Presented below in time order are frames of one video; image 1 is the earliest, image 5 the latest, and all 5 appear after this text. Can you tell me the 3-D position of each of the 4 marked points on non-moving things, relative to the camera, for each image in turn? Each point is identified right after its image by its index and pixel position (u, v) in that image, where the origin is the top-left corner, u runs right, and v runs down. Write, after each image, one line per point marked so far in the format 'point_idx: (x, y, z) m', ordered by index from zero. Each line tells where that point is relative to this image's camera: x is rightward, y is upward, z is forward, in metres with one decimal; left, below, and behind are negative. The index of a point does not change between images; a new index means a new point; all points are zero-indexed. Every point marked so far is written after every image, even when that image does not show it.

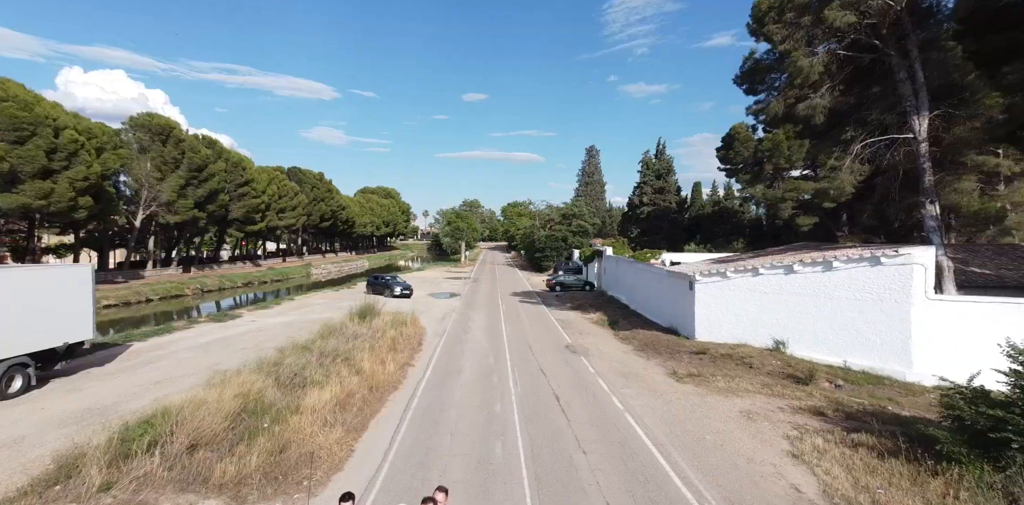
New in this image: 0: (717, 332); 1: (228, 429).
0: (+7.2, -2.7, +16.6) m
1: (-5.2, -3.2, +8.8) m
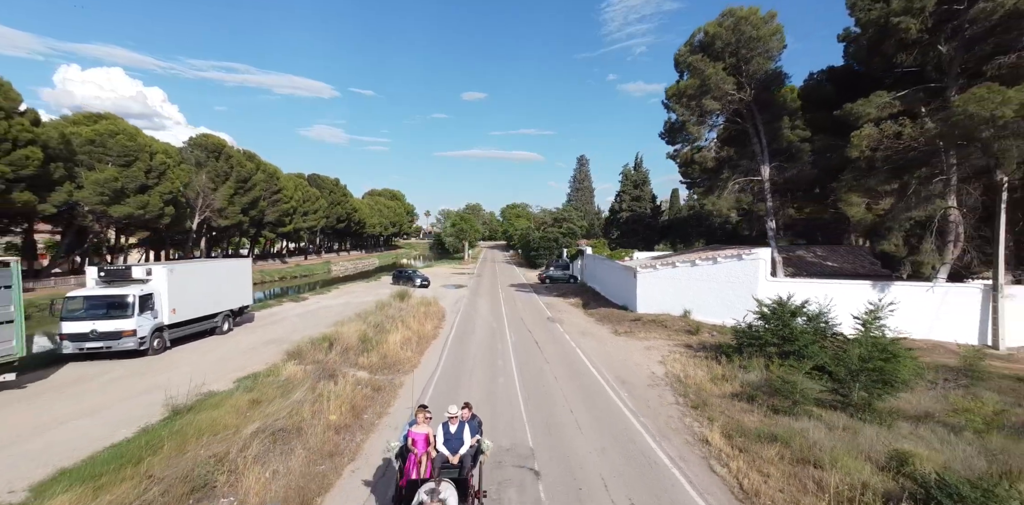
0: (+7.0, -2.7, +24.3) m
1: (-5.3, -3.2, +16.6) m
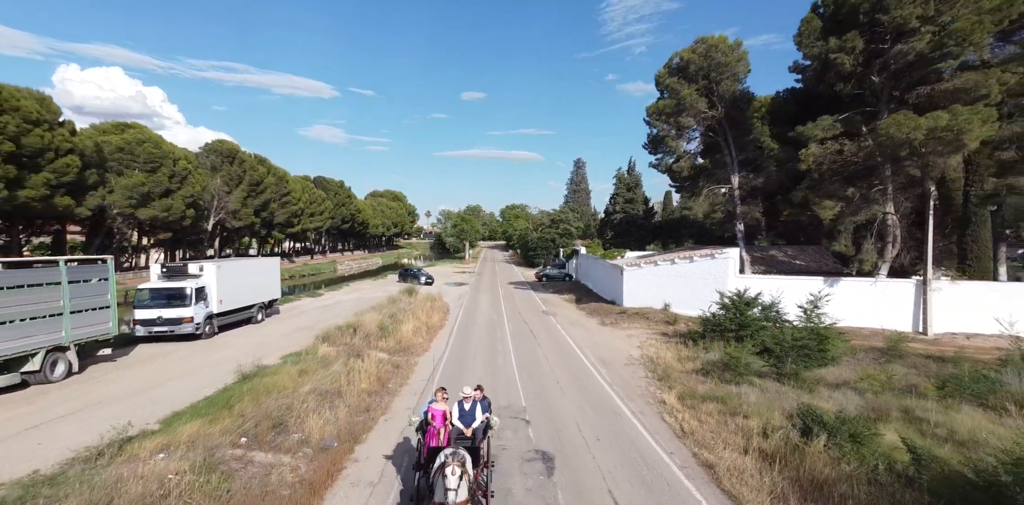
0: (+6.9, -2.7, +27.0) m
1: (-5.4, -3.2, +19.2) m
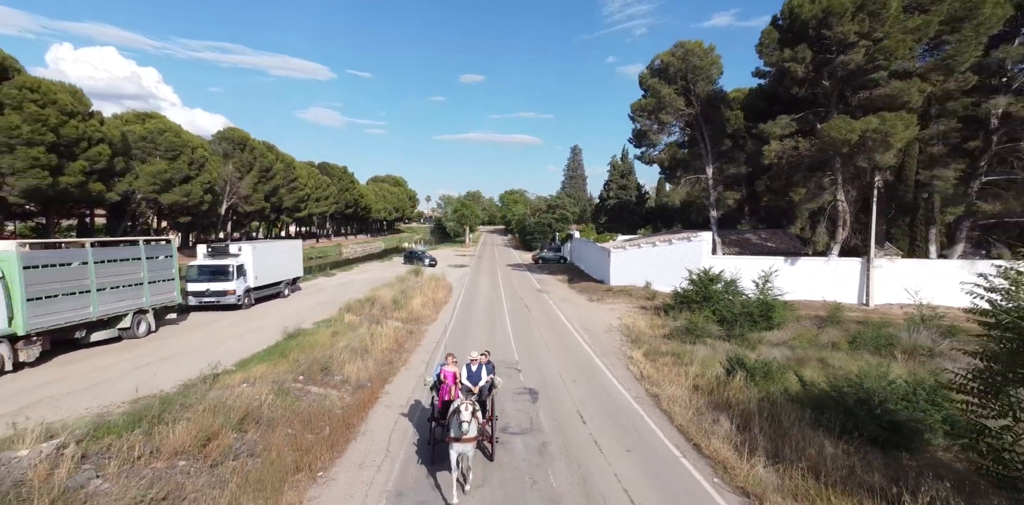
0: (+6.8, -1.7, +29.8) m
1: (-5.6, -2.4, +22.0) m
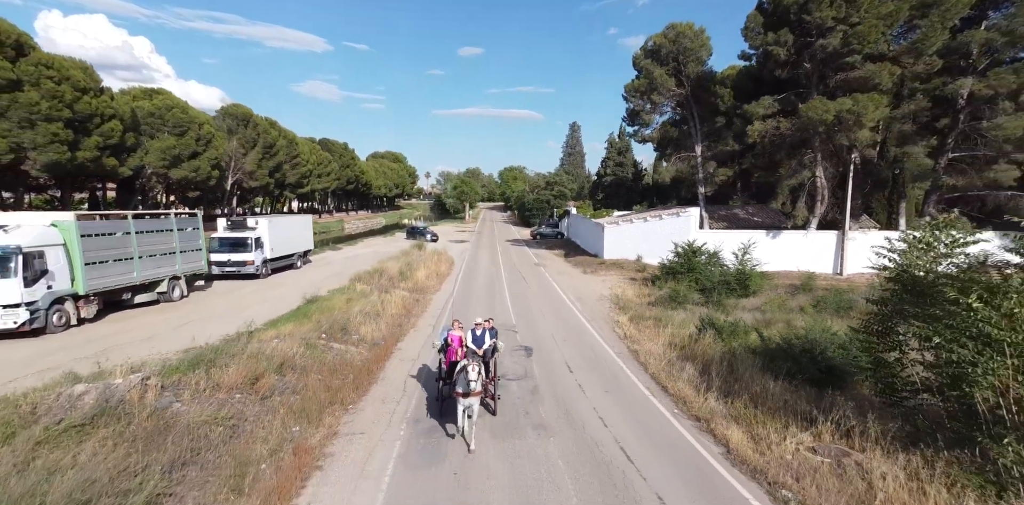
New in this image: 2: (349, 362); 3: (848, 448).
0: (+6.7, 0.0, +31.3) m
1: (-5.7, -1.2, +23.6) m
2: (-4.1, -2.8, +12.0) m
3: (+5.0, -2.9, +7.2) m
